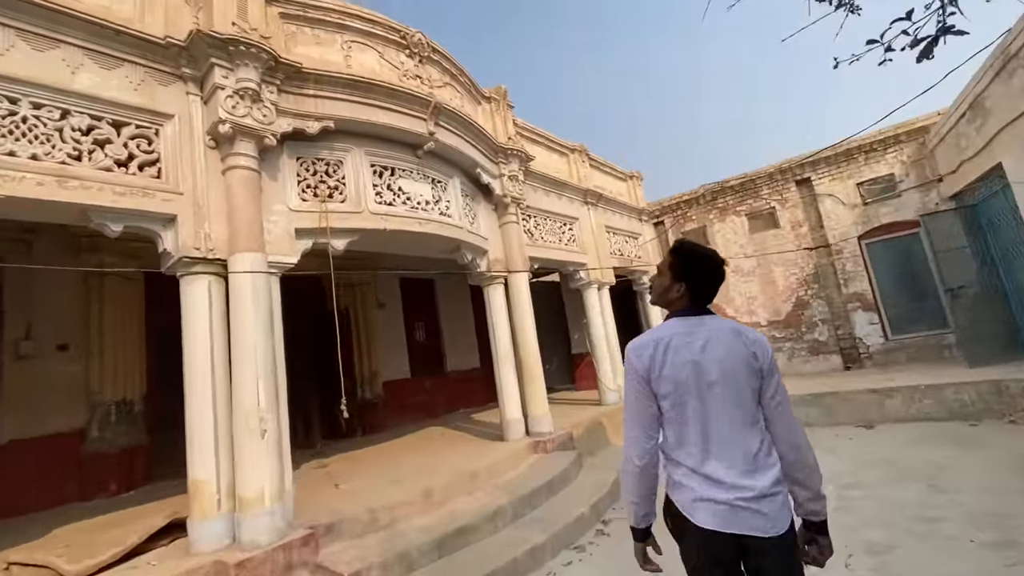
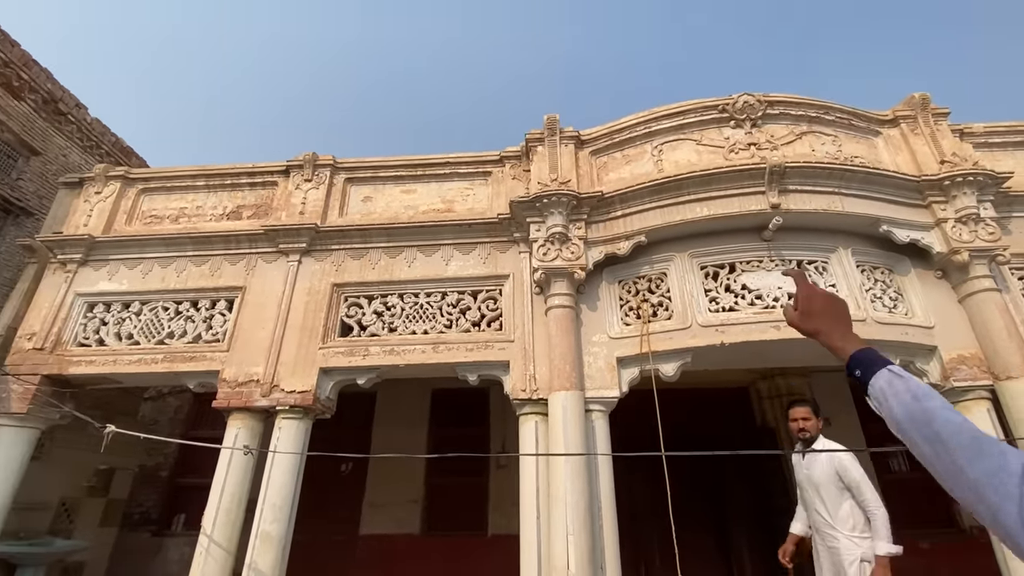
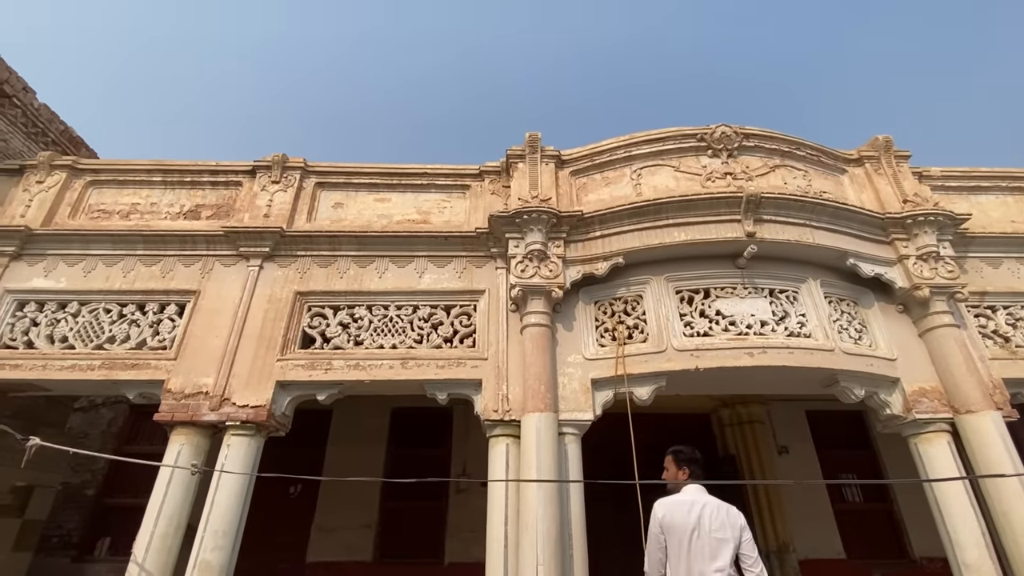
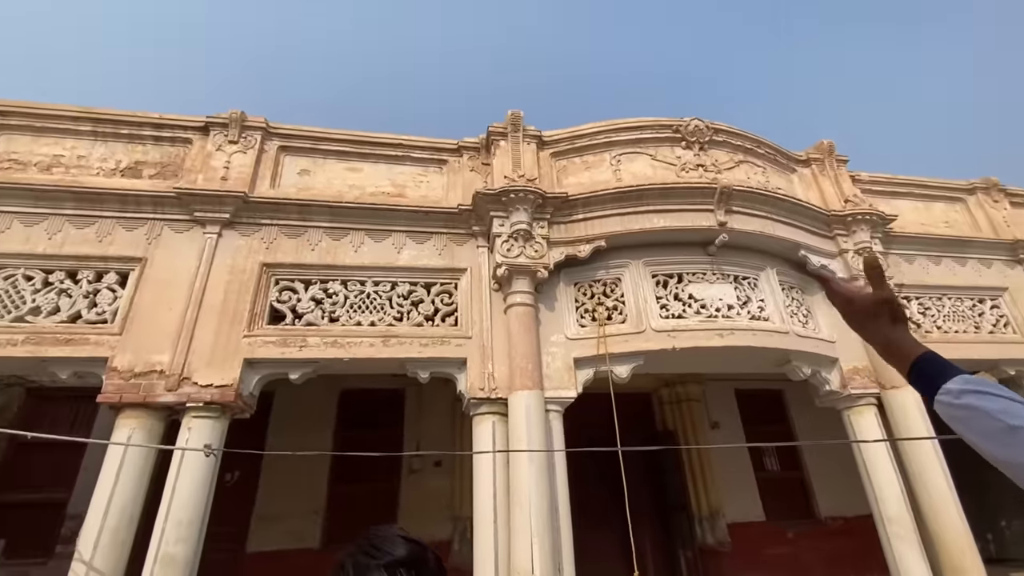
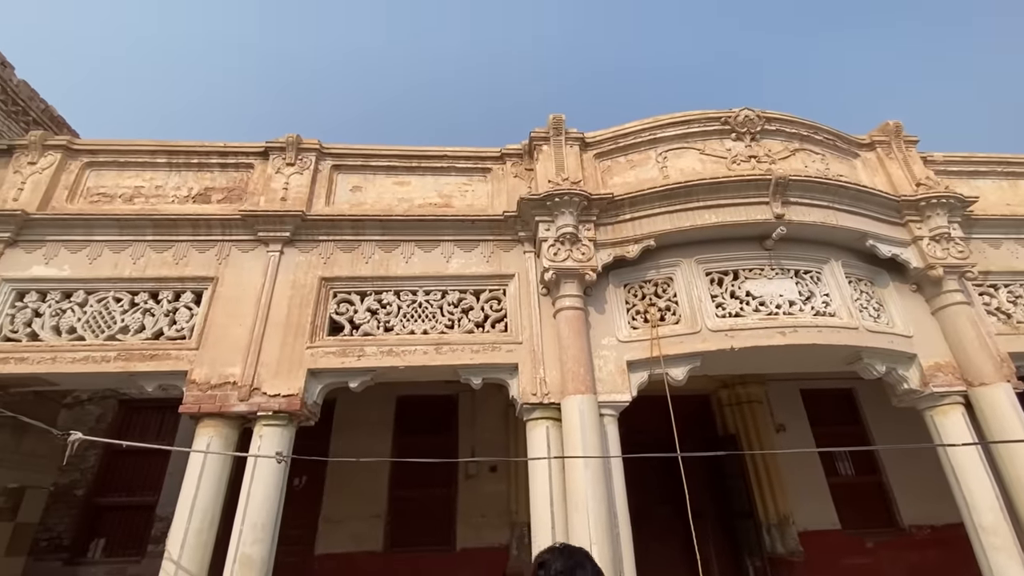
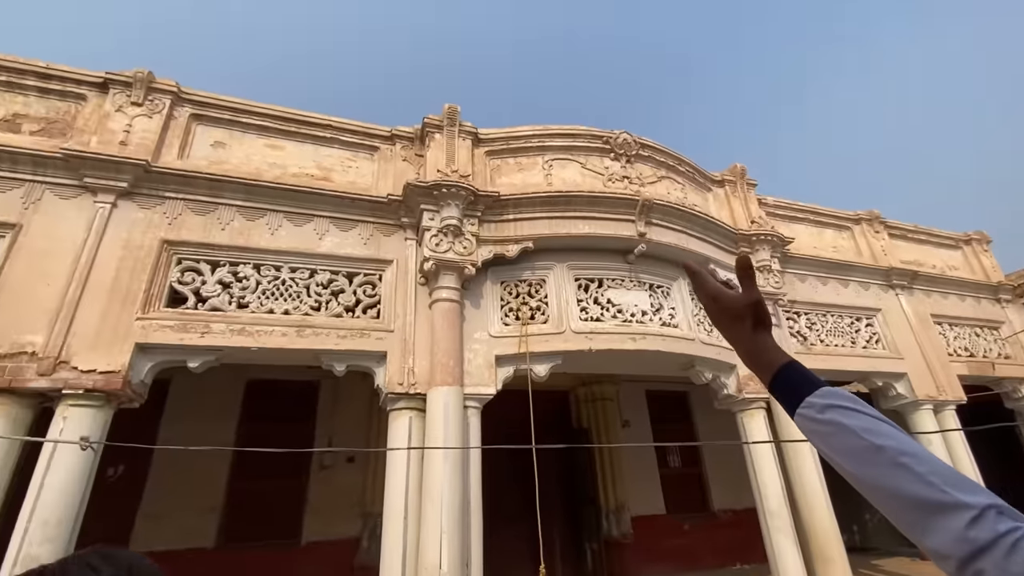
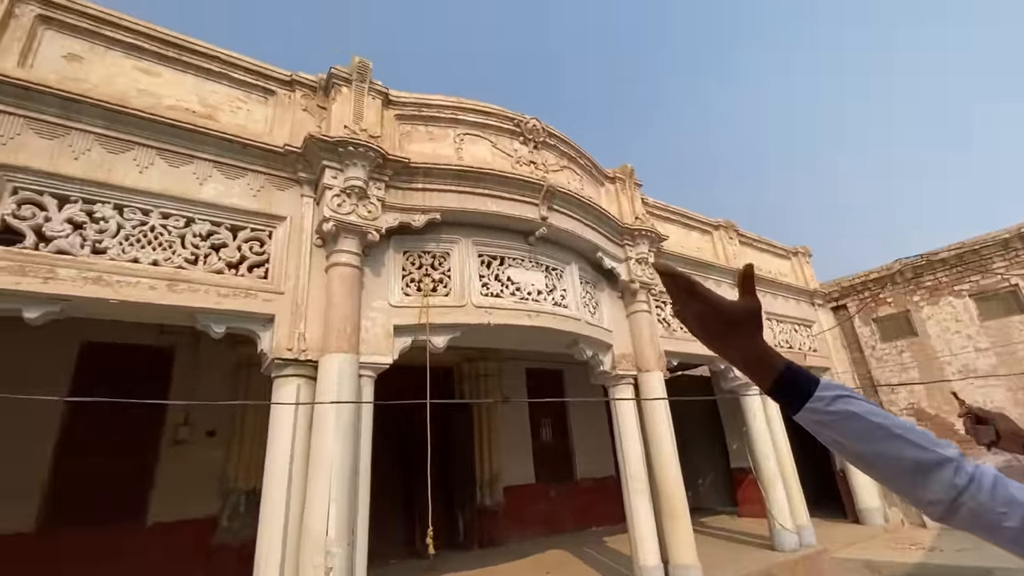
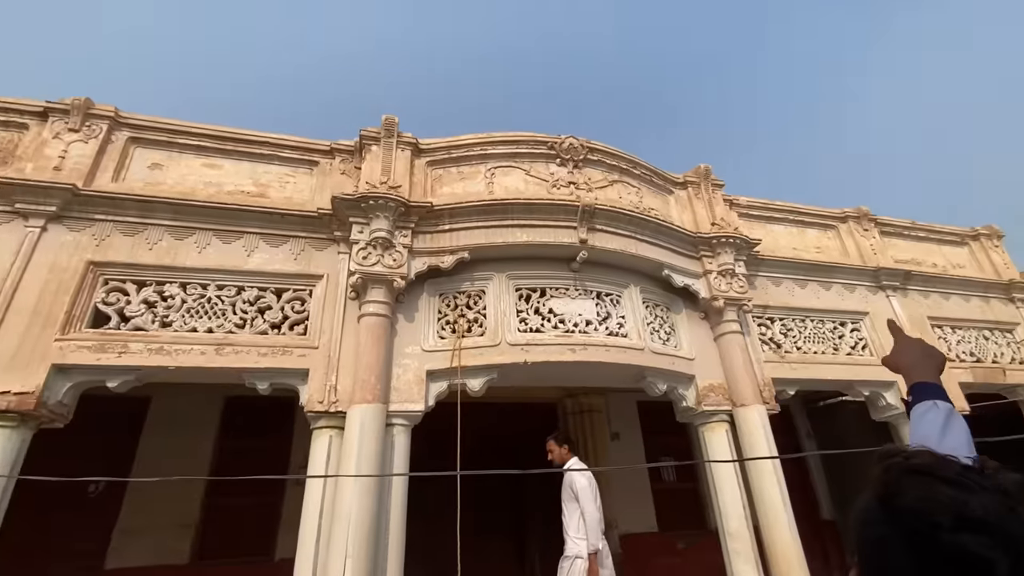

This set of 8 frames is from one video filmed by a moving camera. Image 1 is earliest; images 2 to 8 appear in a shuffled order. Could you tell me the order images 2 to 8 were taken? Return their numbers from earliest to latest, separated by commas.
7, 6, 4, 5, 3, 2, 8
